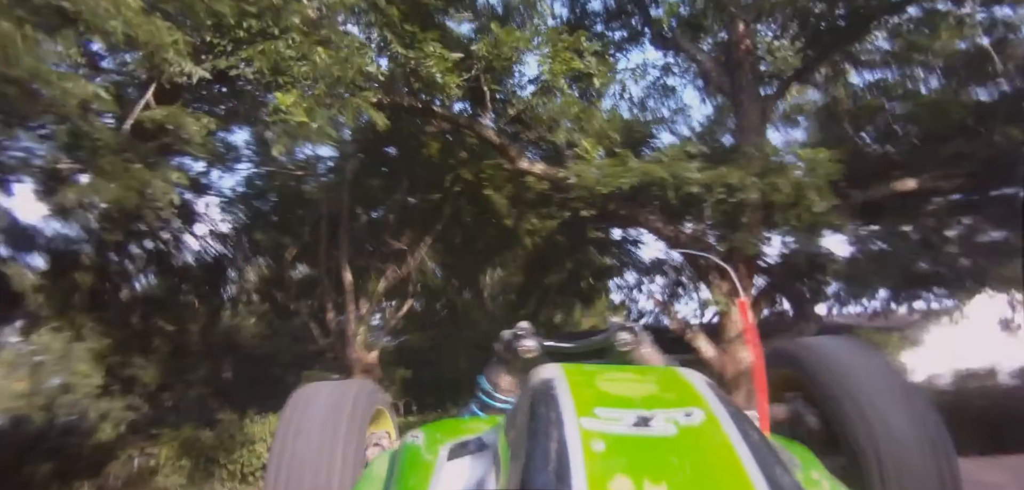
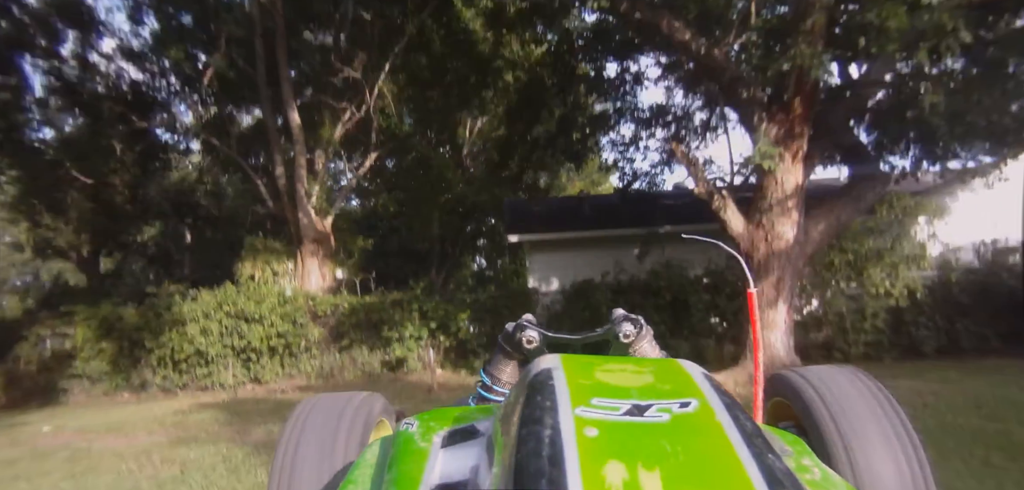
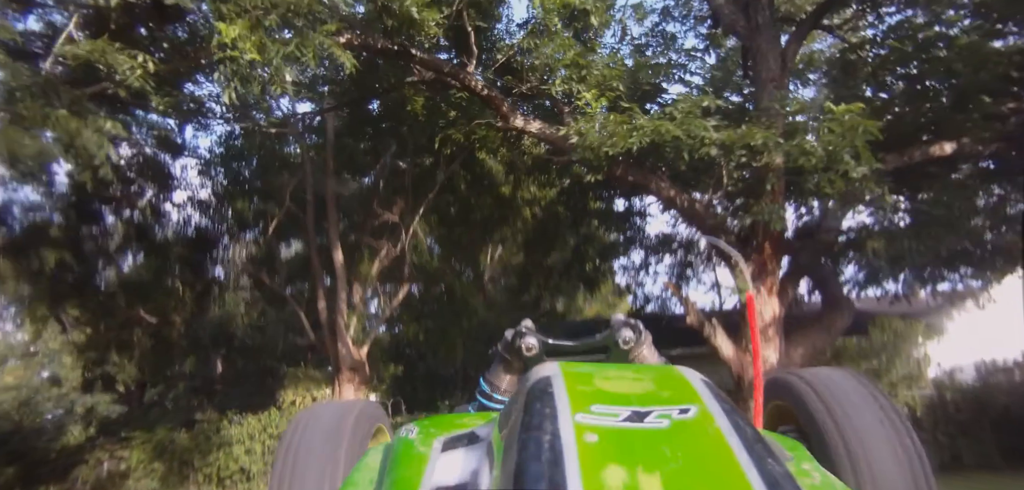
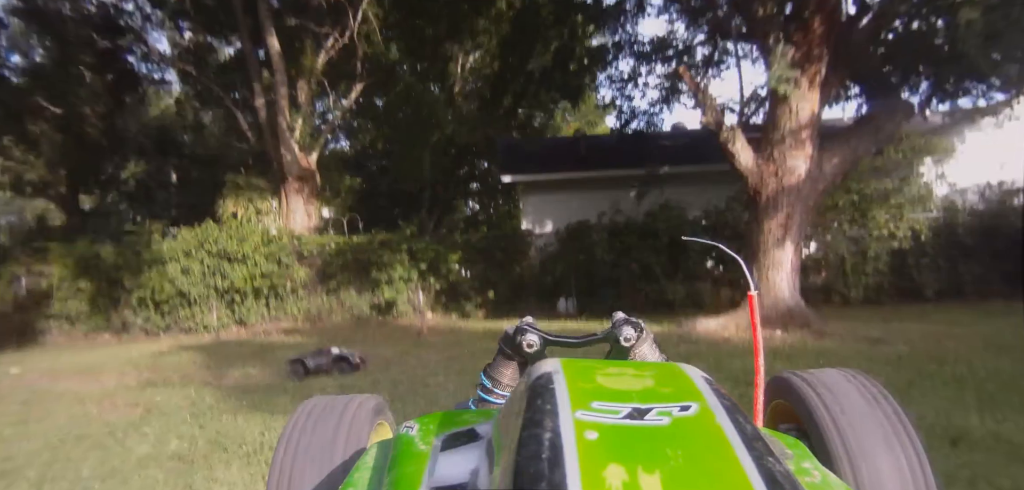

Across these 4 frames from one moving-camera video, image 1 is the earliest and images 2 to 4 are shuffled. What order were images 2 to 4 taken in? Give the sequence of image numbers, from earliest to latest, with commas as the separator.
3, 2, 4
